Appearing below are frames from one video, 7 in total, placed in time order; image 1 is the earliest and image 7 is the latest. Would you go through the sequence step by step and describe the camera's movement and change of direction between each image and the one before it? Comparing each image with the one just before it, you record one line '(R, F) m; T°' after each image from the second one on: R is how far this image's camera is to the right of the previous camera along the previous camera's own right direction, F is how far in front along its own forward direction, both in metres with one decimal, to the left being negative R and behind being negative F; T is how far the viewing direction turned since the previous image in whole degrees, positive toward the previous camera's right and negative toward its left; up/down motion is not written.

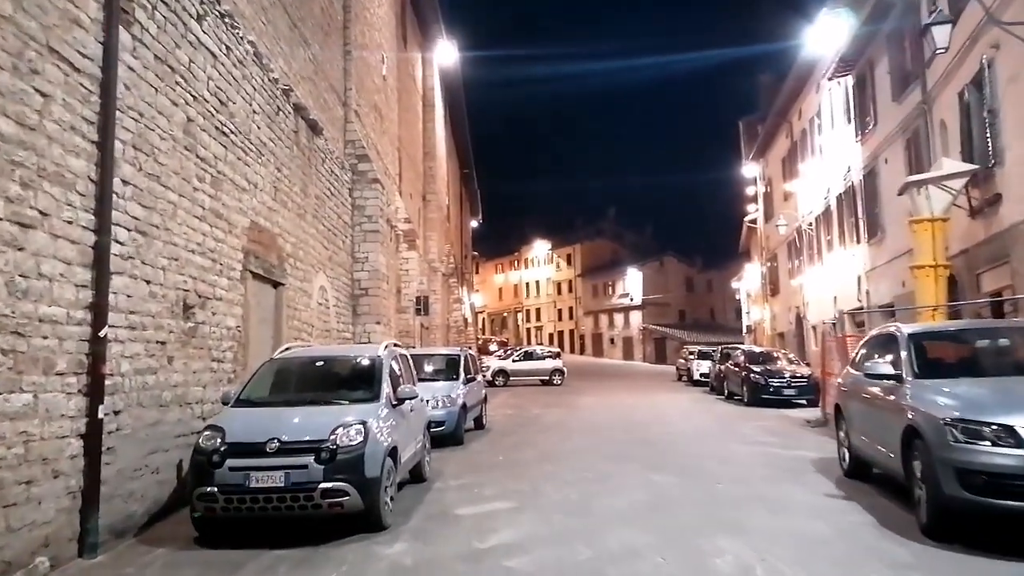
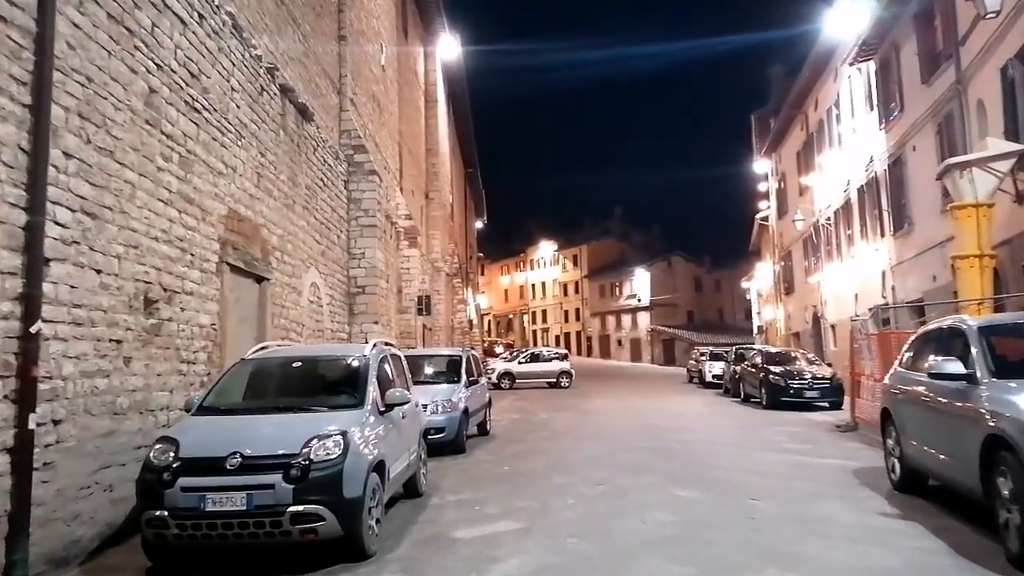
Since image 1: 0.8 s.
(0.0, +1.0) m; 0°
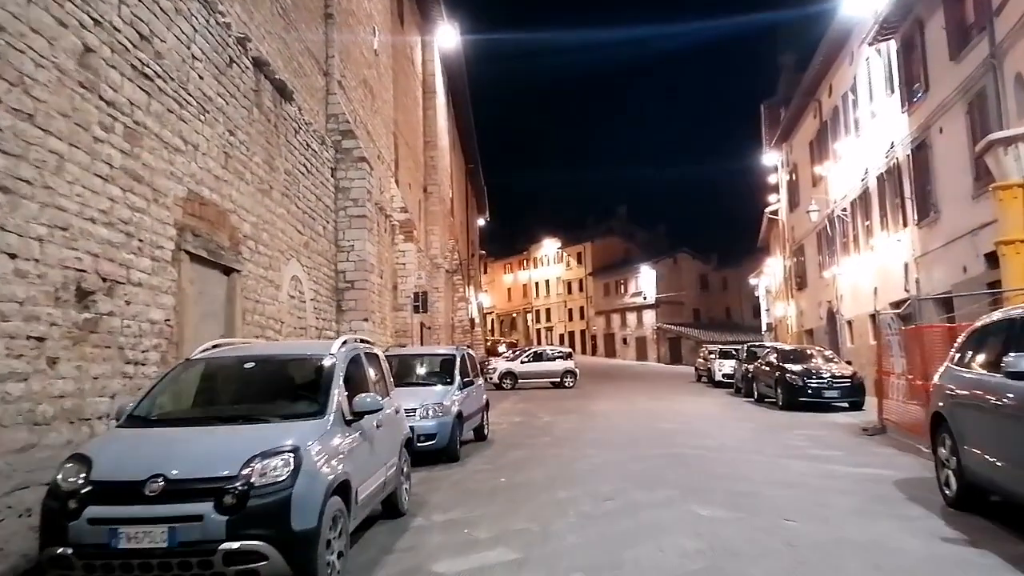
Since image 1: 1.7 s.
(+0.1, +1.1) m; 0°
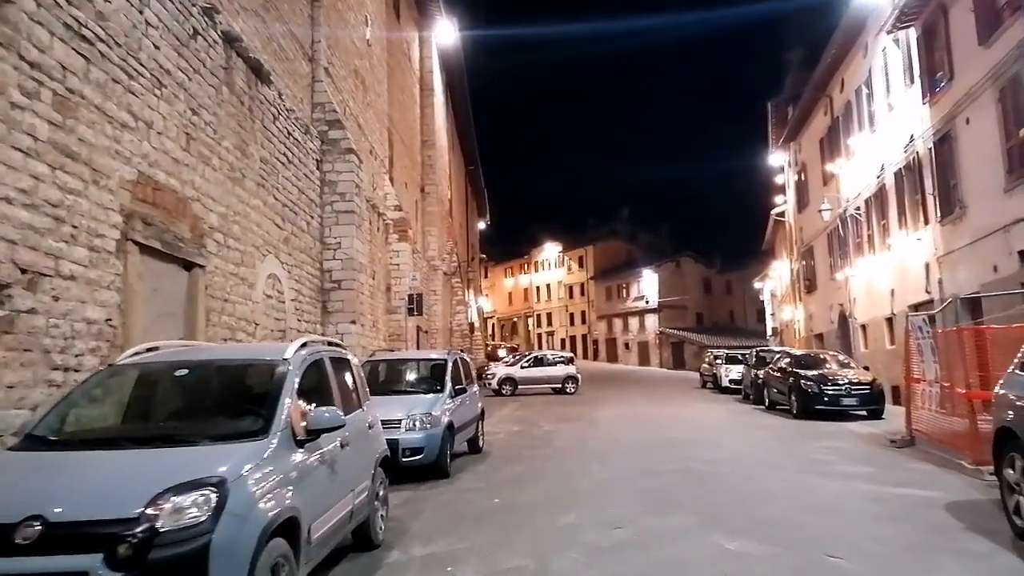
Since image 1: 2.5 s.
(+0.1, +1.1) m; 0°
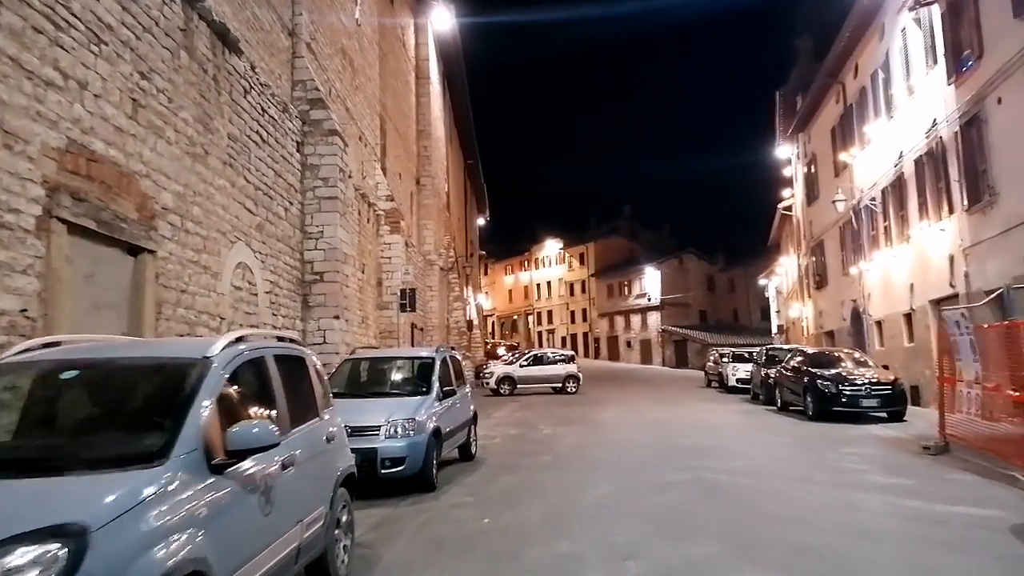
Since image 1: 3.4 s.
(+0.1, +1.1) m; 0°
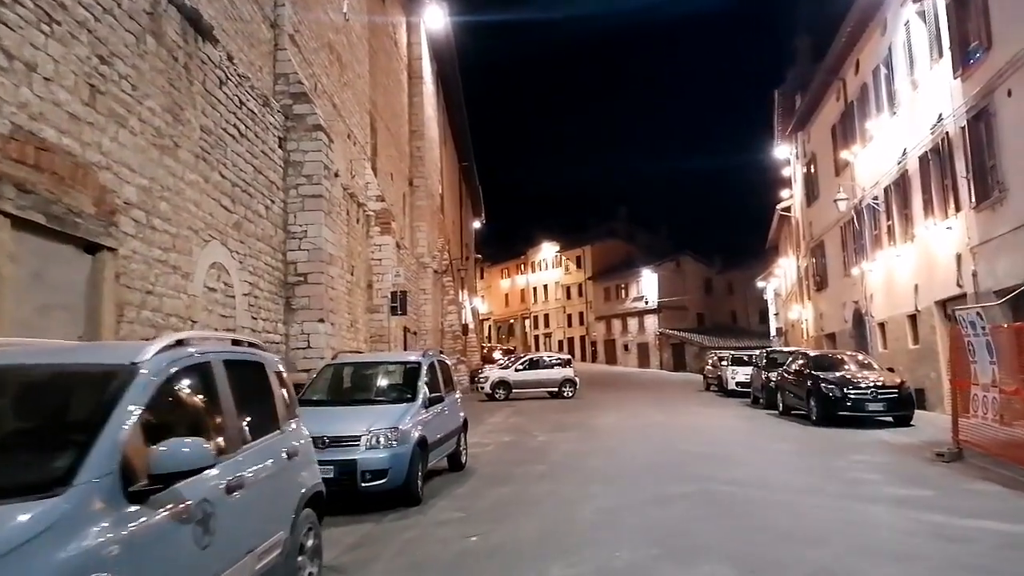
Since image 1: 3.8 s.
(+0.1, +0.6) m; 0°
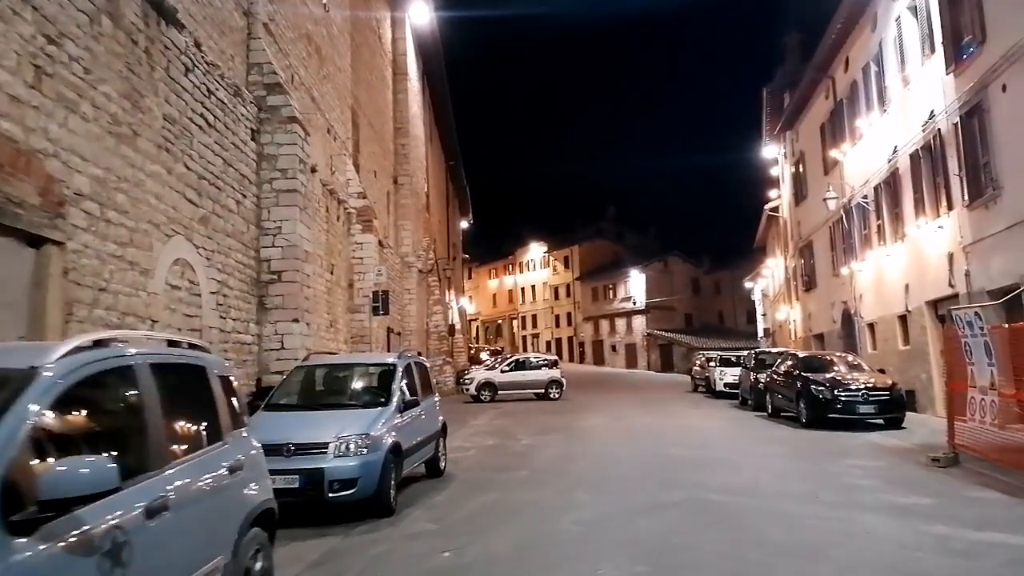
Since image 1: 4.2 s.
(+0.1, +0.4) m; +1°
